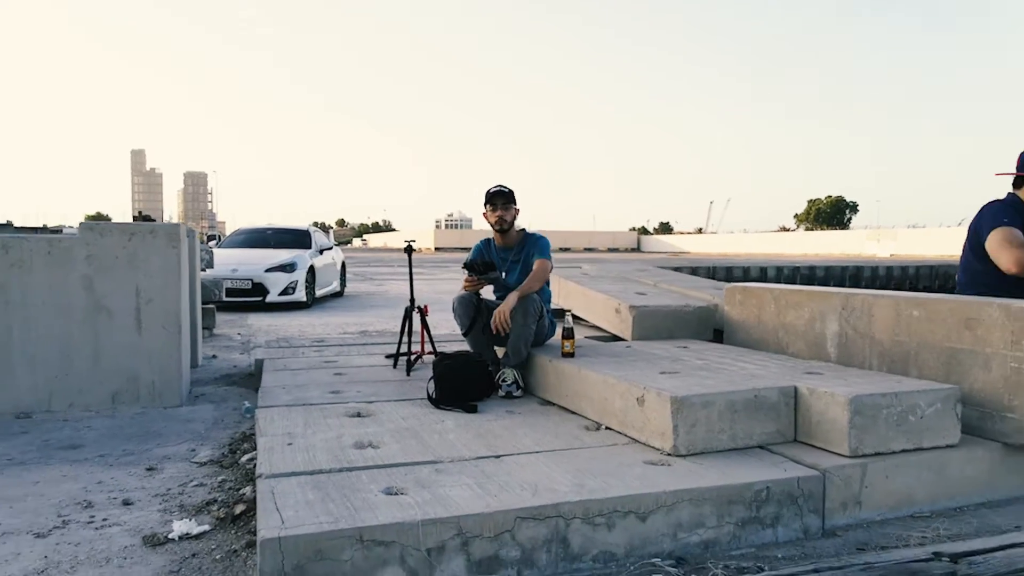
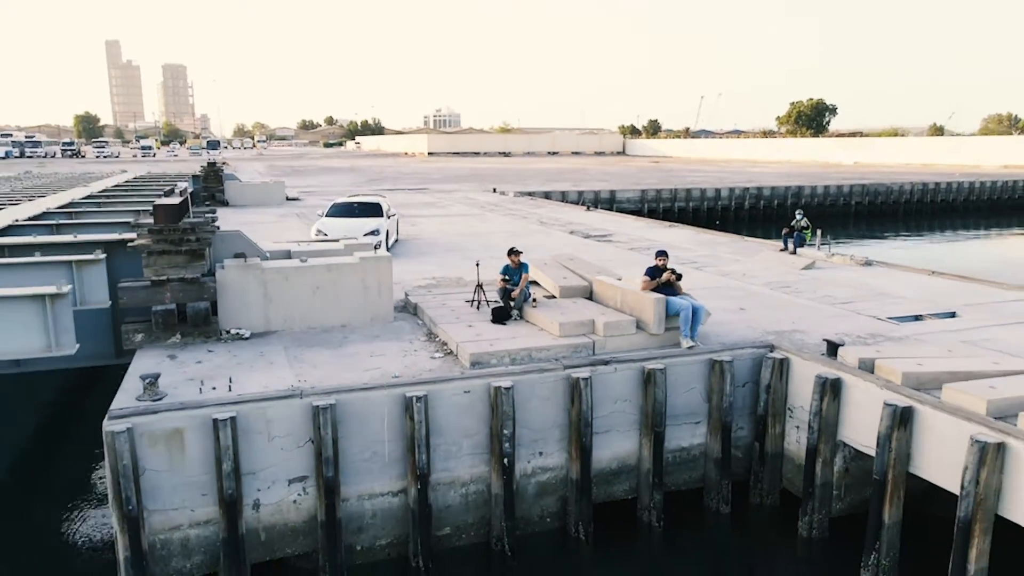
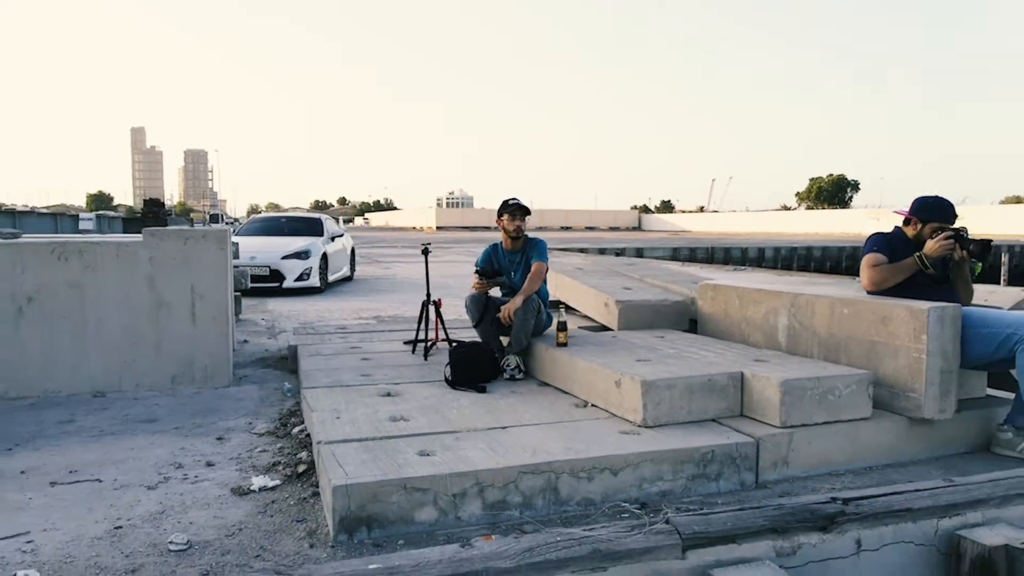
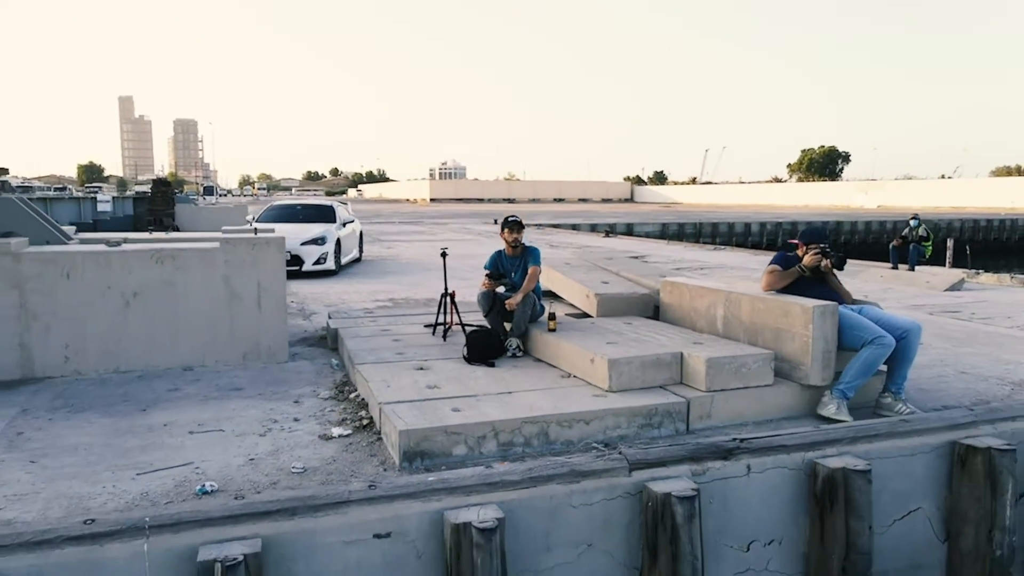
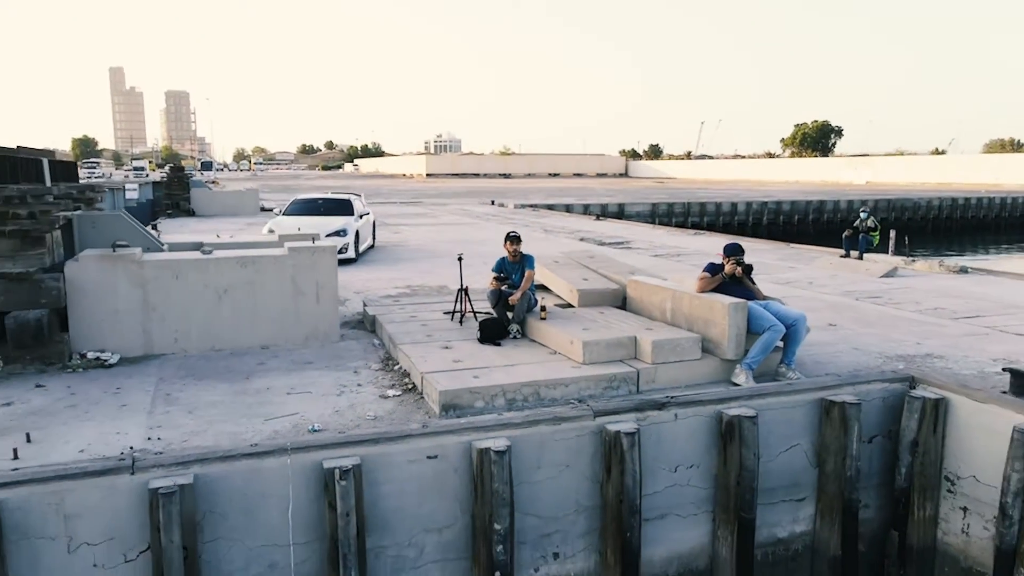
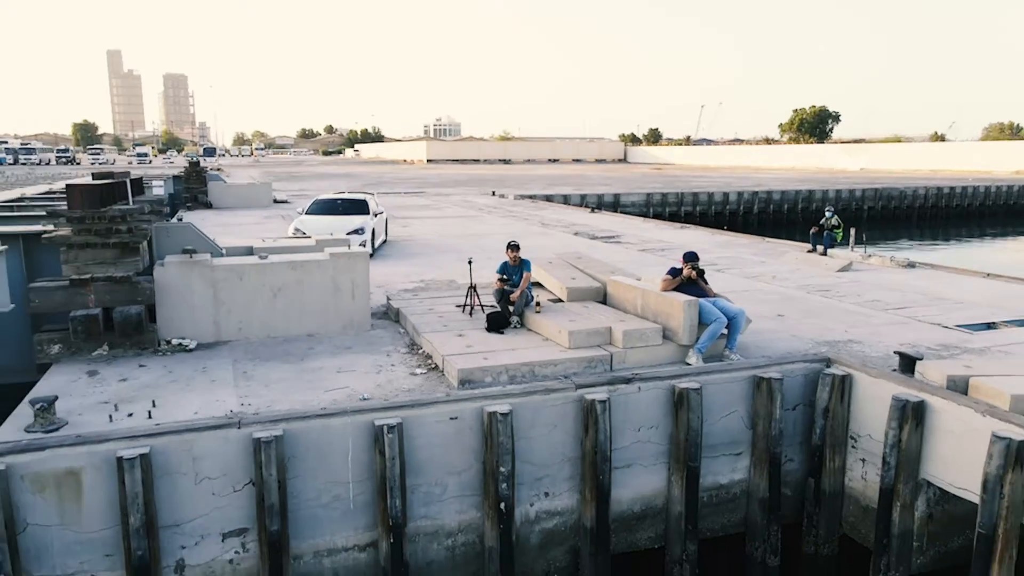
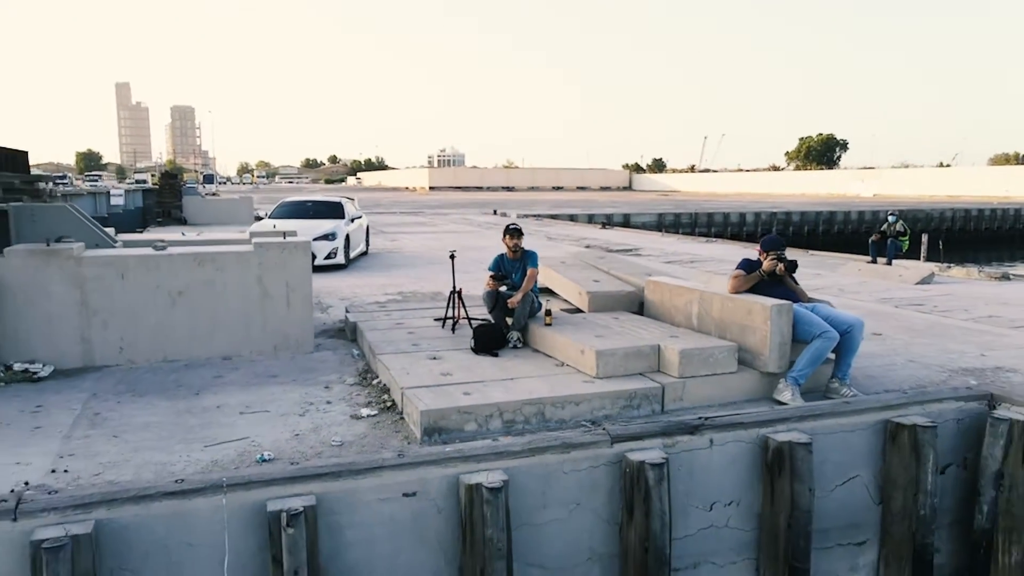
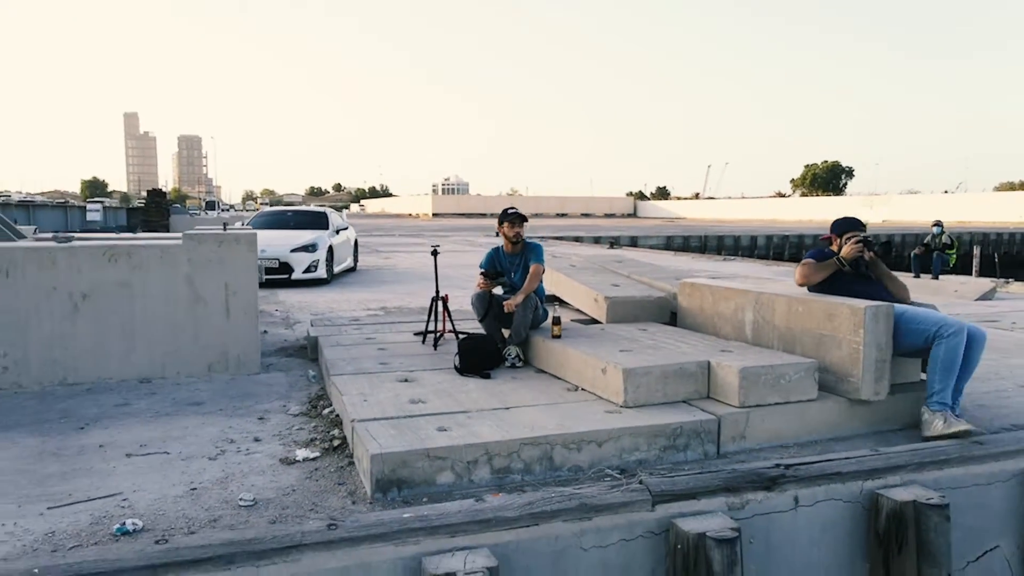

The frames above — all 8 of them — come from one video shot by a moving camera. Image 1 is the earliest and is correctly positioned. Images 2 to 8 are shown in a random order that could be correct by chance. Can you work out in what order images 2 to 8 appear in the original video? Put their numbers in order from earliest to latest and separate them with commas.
3, 8, 4, 7, 5, 6, 2
